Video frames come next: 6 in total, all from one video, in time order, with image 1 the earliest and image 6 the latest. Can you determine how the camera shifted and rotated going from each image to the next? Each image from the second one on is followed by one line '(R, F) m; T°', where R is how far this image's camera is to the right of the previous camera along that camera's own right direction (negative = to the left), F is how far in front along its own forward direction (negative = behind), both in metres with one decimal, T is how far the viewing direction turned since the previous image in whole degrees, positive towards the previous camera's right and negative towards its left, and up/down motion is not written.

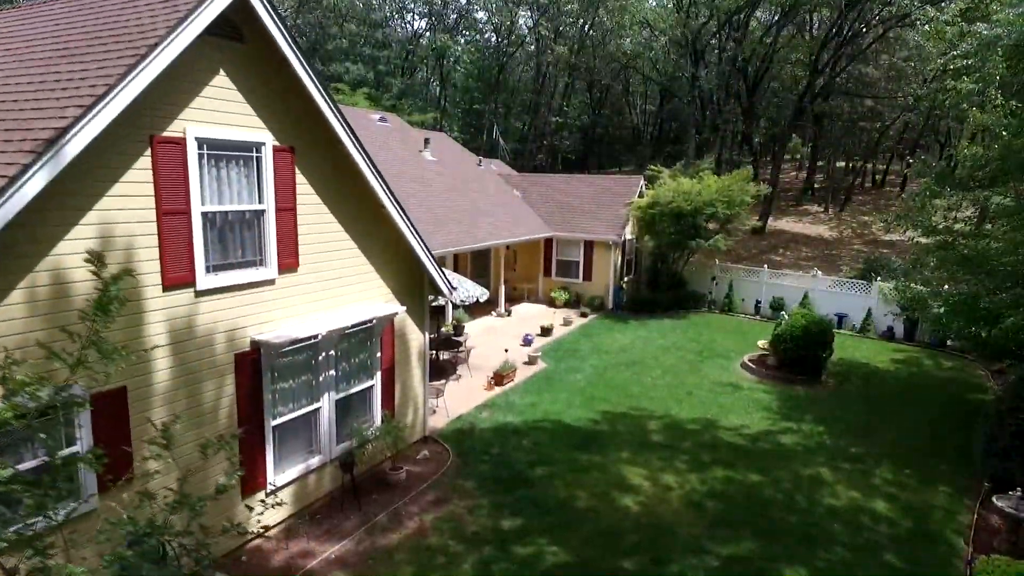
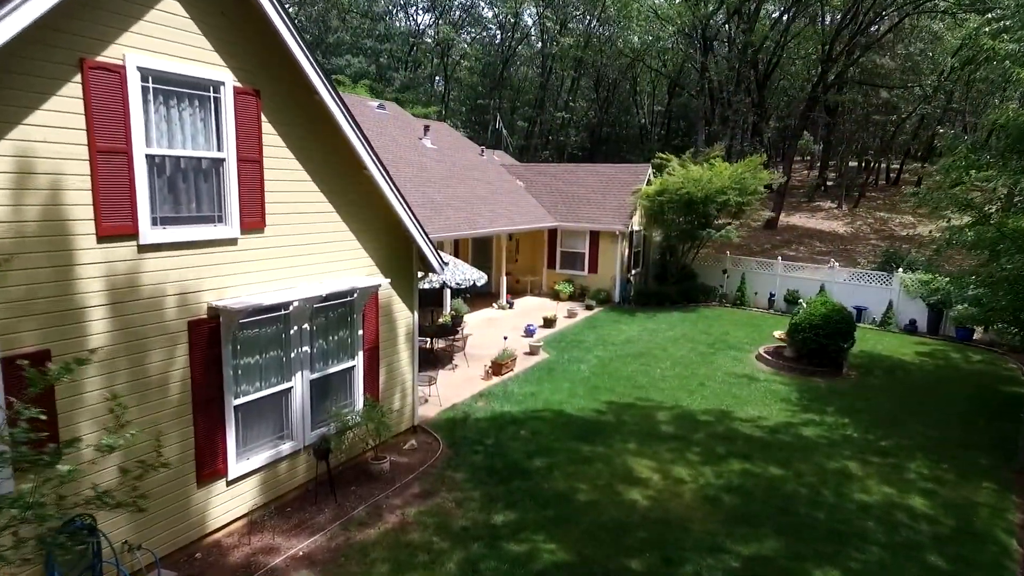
(+0.2, +0.8) m; -1°
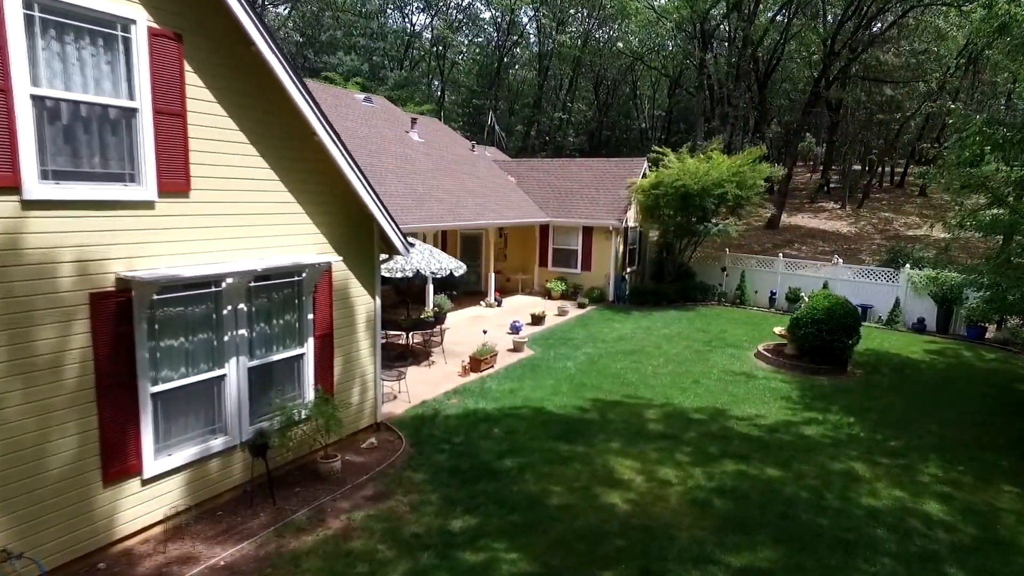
(+0.4, +0.8) m; 0°
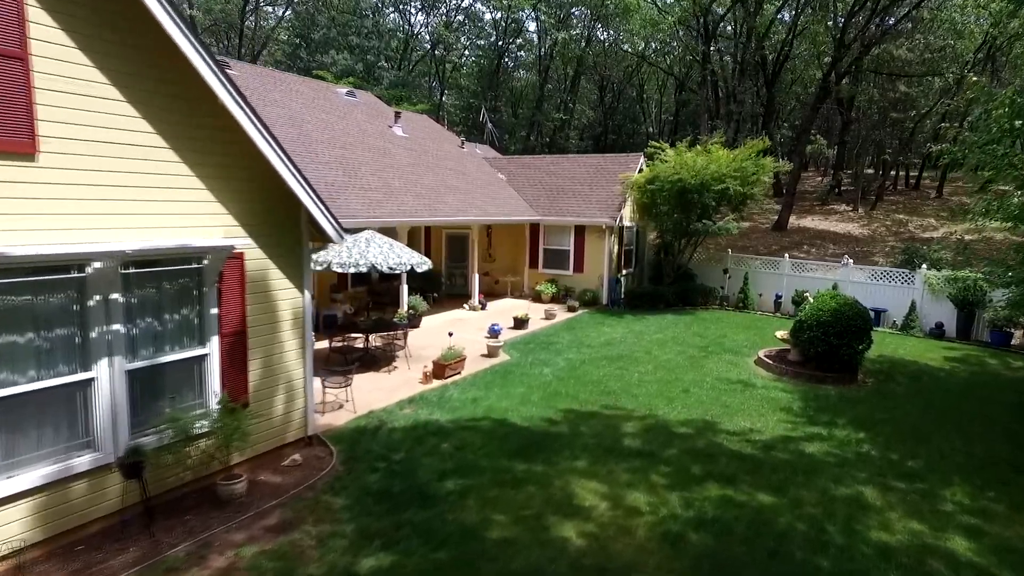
(+0.7, +1.1) m; -1°
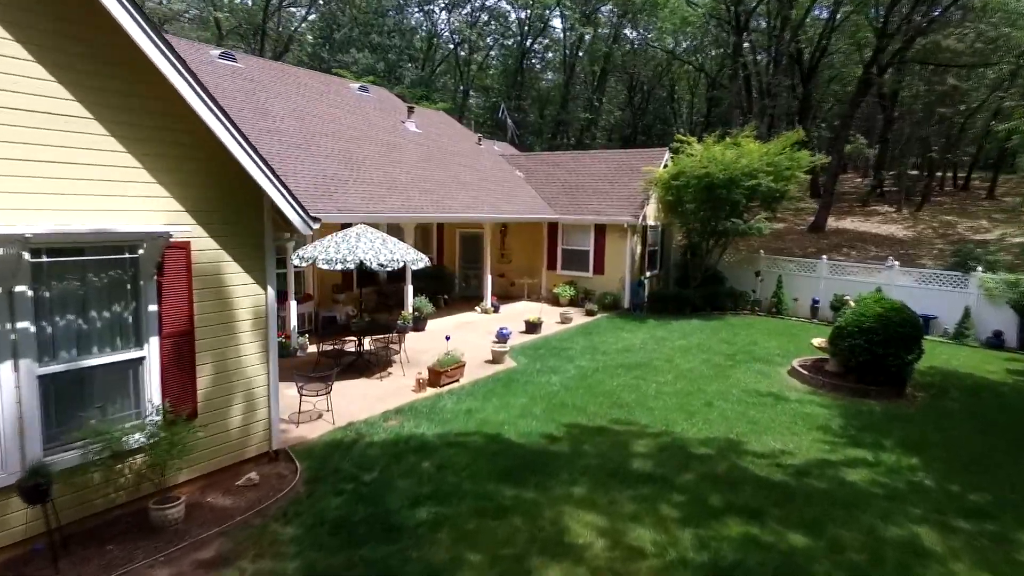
(+0.4, +1.0) m; -3°
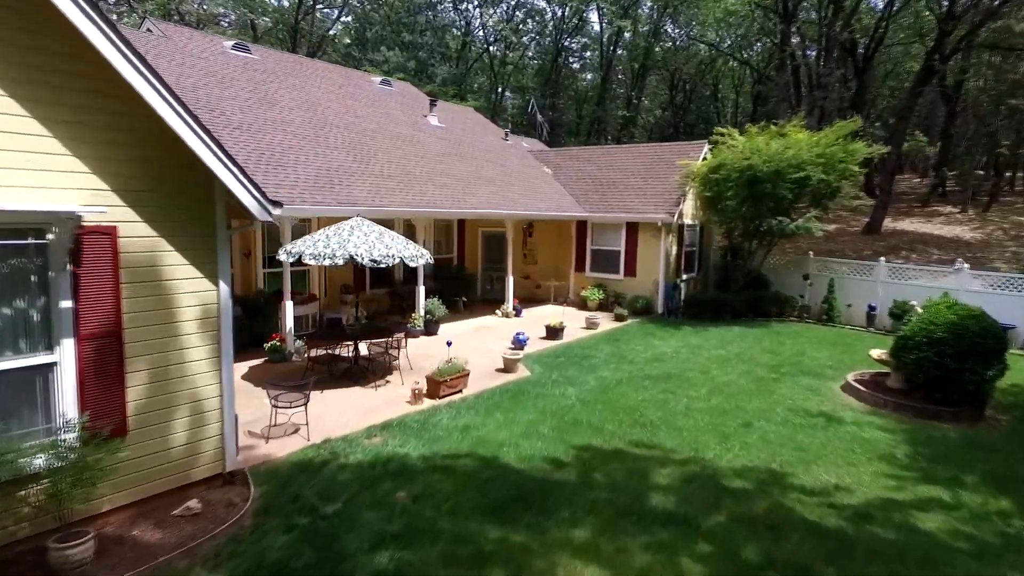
(+0.4, +1.1) m; -4°
